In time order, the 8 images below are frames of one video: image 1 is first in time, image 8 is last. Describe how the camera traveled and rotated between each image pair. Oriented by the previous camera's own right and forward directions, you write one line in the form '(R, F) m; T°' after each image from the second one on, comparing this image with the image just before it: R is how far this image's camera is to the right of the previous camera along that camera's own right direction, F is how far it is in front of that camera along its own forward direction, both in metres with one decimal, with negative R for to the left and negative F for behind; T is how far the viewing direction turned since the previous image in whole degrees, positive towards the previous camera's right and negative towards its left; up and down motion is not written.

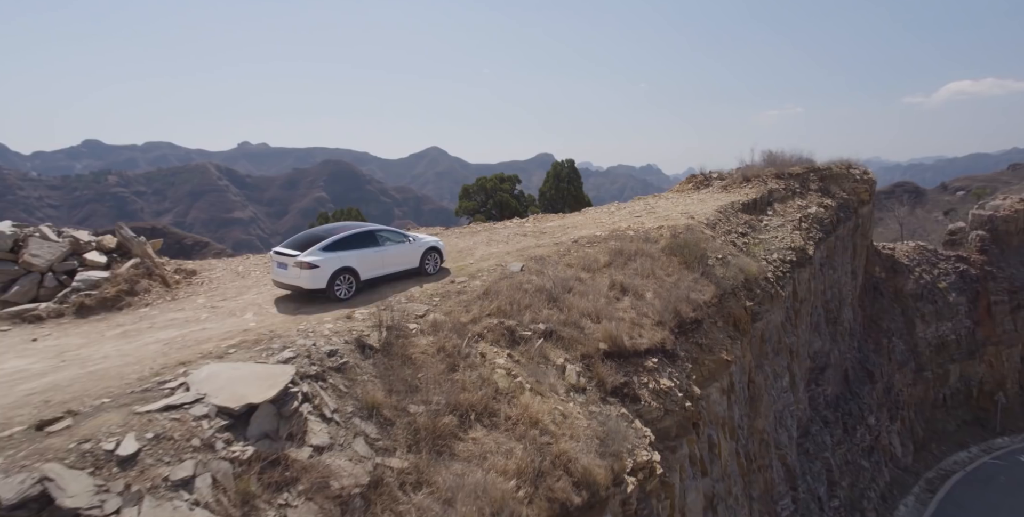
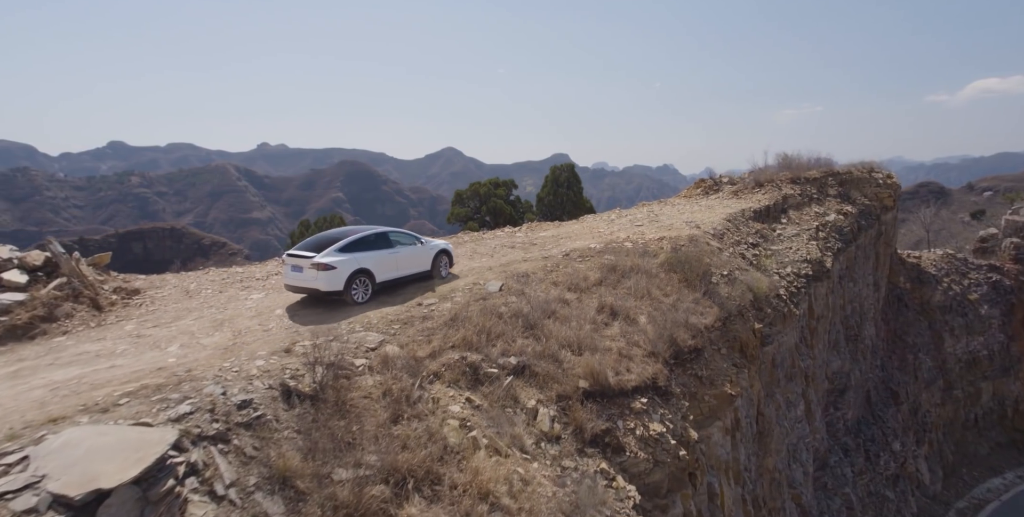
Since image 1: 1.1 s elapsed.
(+0.7, +1.2) m; -2°
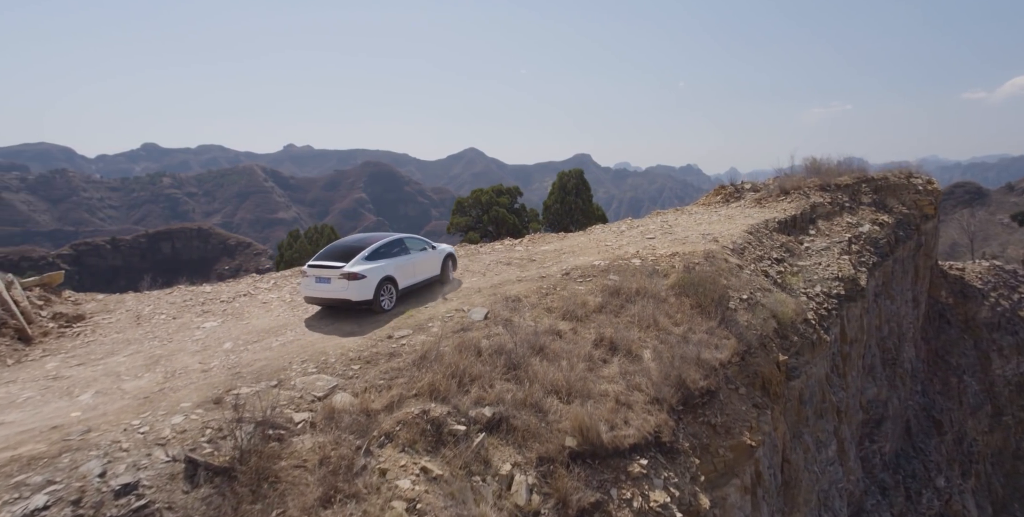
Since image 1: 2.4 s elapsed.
(+0.6, +1.2) m; -2°
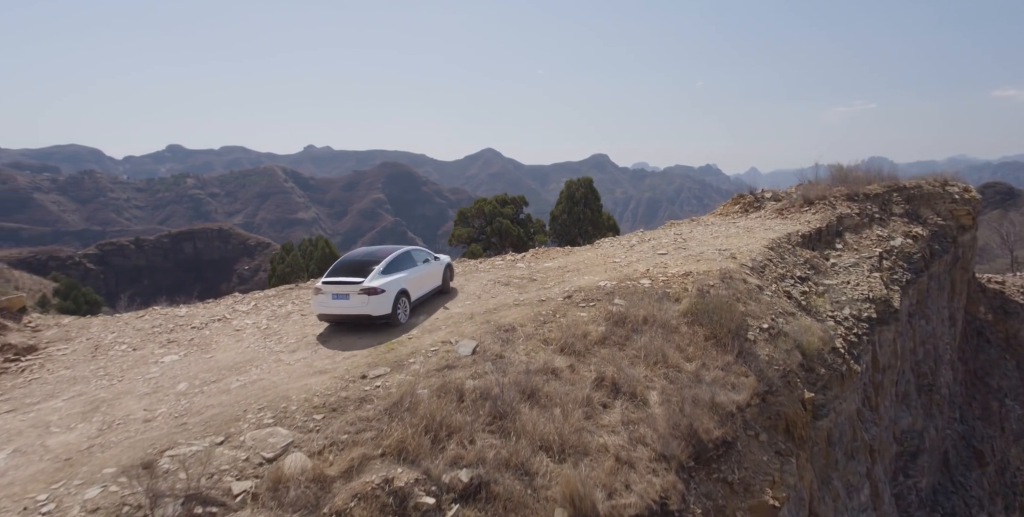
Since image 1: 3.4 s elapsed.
(+0.4, +0.9) m; -2°
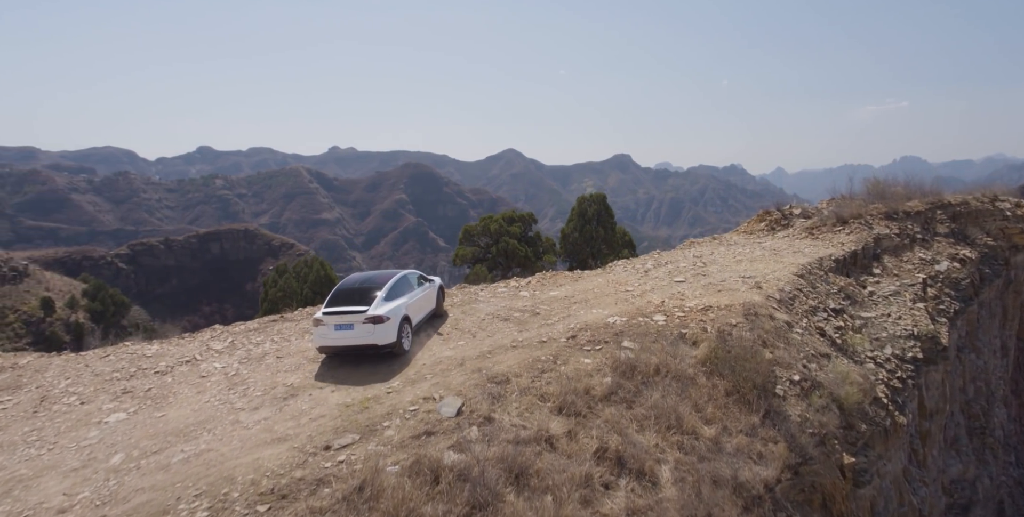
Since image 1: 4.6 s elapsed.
(+0.4, +1.1) m; -2°
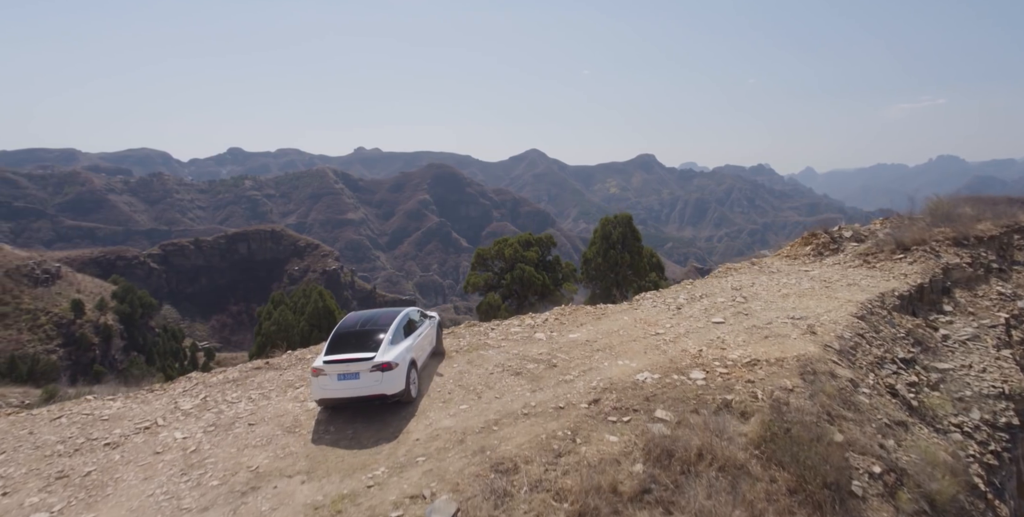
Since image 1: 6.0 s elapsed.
(+0.2, +1.5) m; -2°
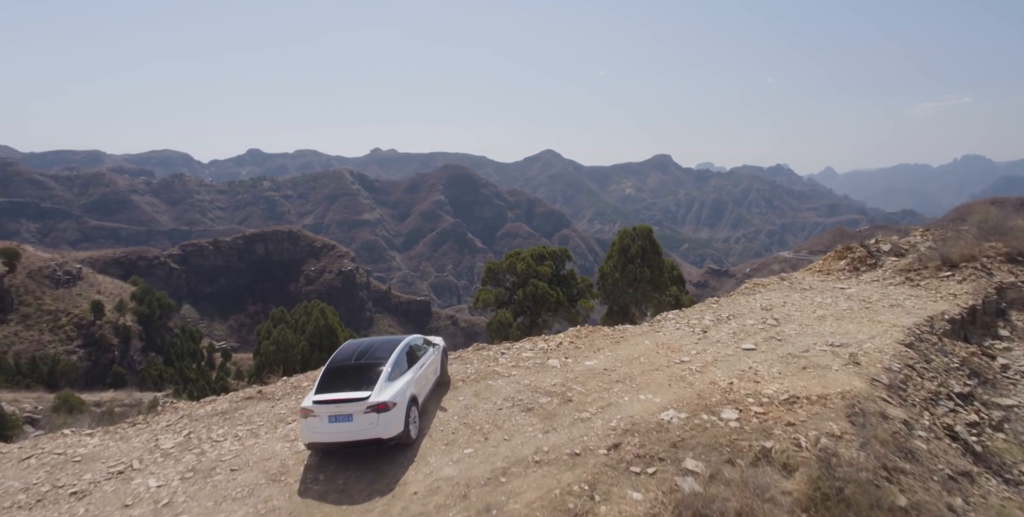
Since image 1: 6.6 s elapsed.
(+0.1, +0.8) m; -2°
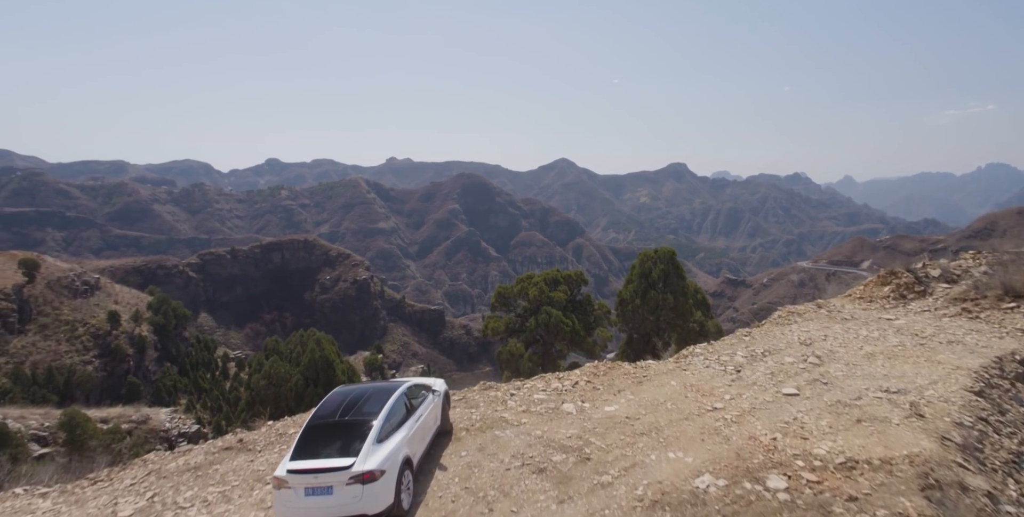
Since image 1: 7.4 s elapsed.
(+0.1, +1.1) m; -2°
